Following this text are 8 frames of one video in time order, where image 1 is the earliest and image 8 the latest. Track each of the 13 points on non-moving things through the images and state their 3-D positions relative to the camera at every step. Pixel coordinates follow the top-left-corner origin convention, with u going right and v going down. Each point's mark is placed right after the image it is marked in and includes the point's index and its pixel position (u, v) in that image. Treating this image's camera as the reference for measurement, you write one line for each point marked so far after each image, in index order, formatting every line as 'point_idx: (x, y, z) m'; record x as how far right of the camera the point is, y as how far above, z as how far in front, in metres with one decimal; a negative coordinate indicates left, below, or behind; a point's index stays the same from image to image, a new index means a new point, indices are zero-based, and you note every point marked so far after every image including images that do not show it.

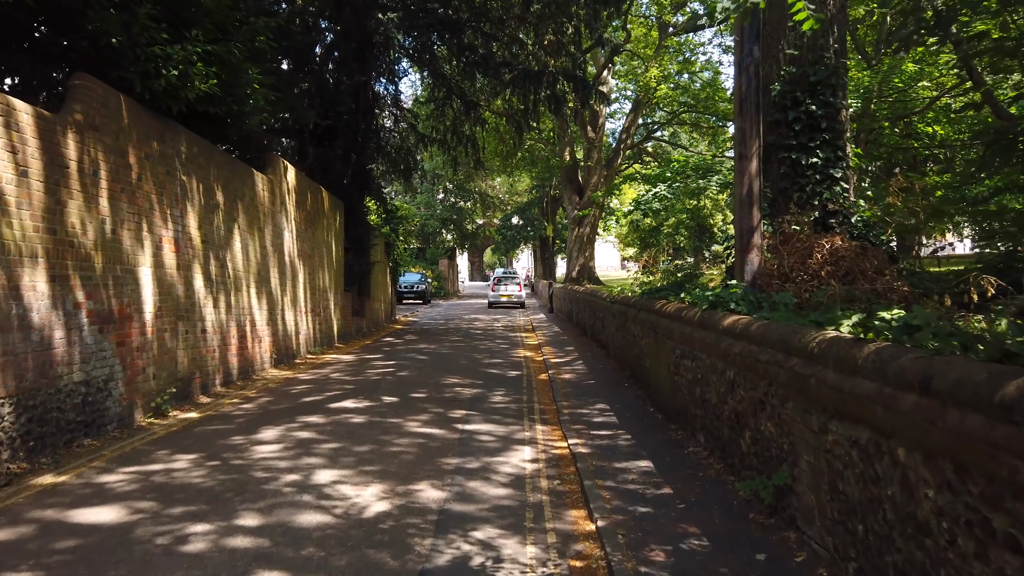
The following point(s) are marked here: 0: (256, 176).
0: (-3.9, +1.7, +11.9) m
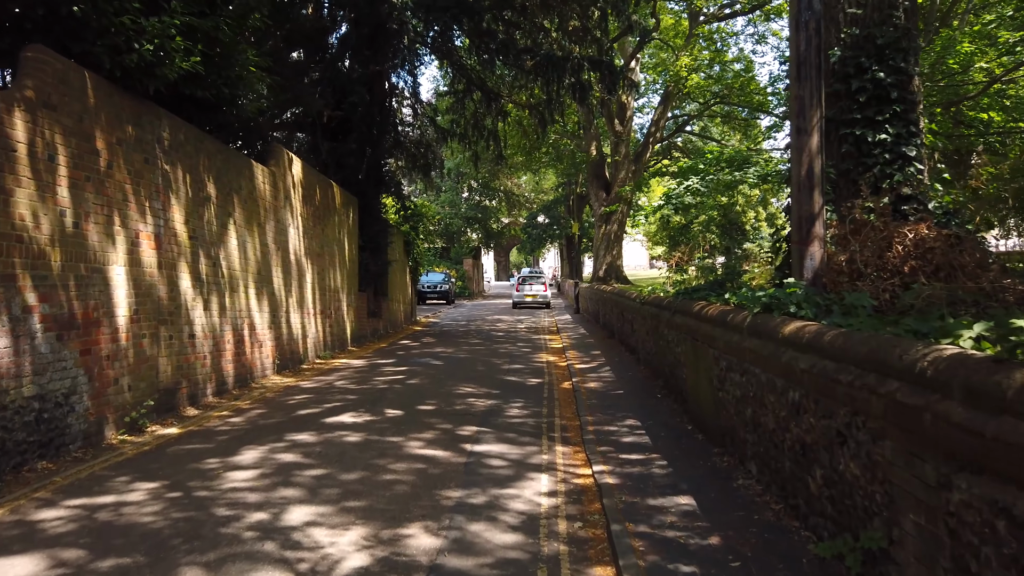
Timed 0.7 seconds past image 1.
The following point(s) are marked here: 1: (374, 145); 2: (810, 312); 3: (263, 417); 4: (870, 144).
0: (-3.6, +1.7, +11.1) m
1: (-3.3, +3.4, +18.7) m
2: (+1.8, -0.1, +4.6) m
3: (-2.6, -1.4, +8.3) m
4: (+3.0, +1.2, +6.6) m
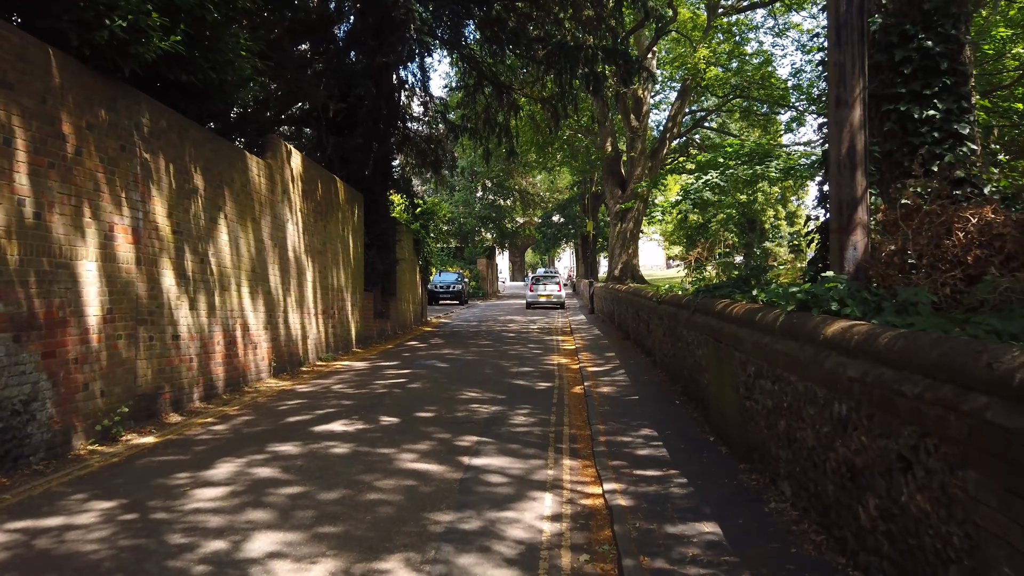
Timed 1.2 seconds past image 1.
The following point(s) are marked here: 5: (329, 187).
0: (-3.5, +1.7, +10.5) m
1: (-3.0, +3.4, +18.1) m
2: (+1.7, -0.1, +4.0) m
3: (-2.6, -1.3, +7.7) m
4: (+3.0, +1.3, +5.9) m
5: (-3.3, +1.8, +14.1) m
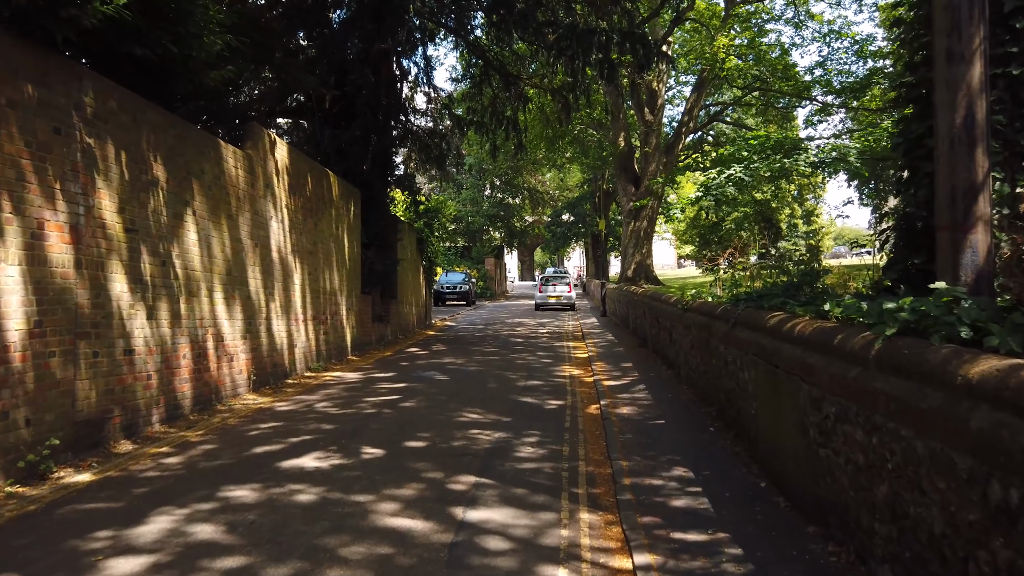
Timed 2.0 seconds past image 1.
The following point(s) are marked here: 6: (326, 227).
0: (-3.4, +1.6, +9.4) m
1: (-2.8, +3.3, +17.0) m
2: (+1.7, -0.2, +2.8) m
3: (-2.5, -1.4, +6.5) m
4: (+3.1, +1.2, +4.7) m
5: (-3.1, +1.8, +12.9) m
6: (-3.1, +1.0, +13.2) m
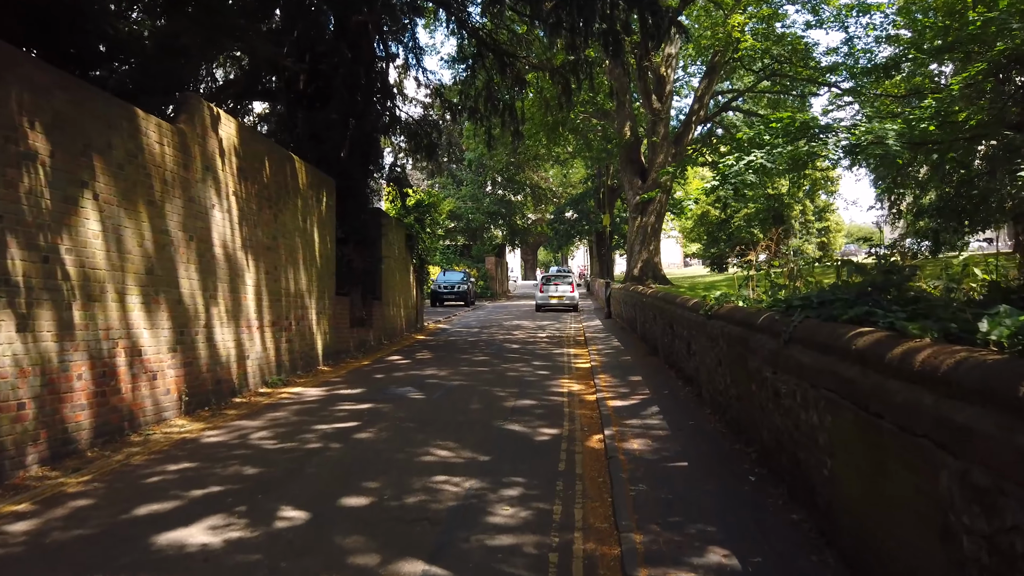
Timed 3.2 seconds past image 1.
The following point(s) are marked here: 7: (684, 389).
0: (-3.6, +1.6, +7.7) m
1: (-3.0, +3.3, +15.3) m
2: (+1.5, -0.2, +1.0) m
3: (-2.7, -1.4, +4.8) m
4: (+2.9, +1.2, +3.0) m
5: (-3.3, +1.7, +11.3) m
6: (-3.3, +1.0, +11.5) m
7: (+1.9, -1.1, +8.9) m
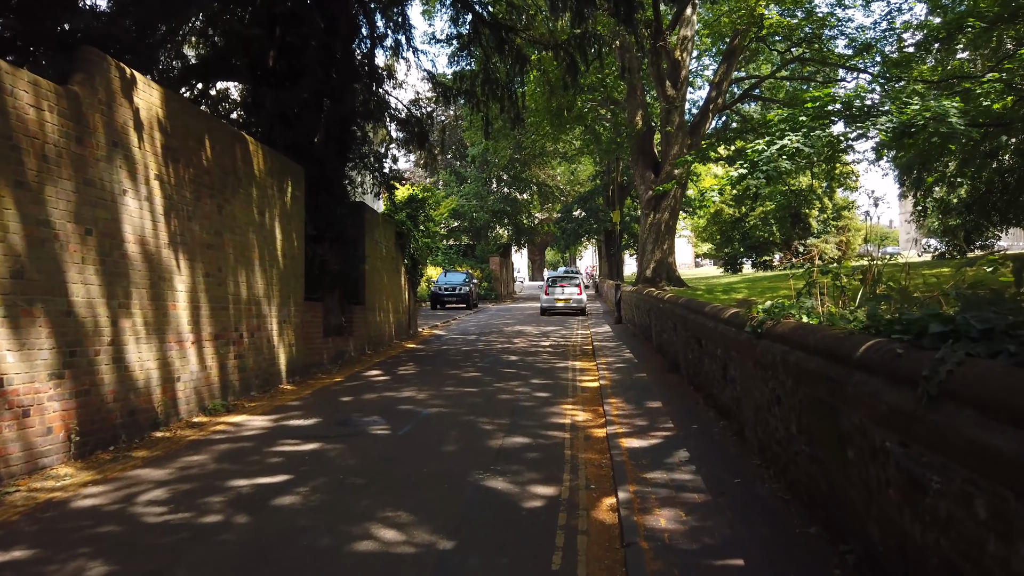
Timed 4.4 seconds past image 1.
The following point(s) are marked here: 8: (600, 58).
0: (-3.7, +1.6, +5.8) m
1: (-3.0, +3.3, +13.4) m
2: (+1.3, -0.3, -0.9) m
3: (-2.8, -1.5, +3.0) m
4: (+2.7, +1.1, +1.1) m
5: (-3.4, +1.7, +9.4) m
6: (-3.3, +0.9, +9.7) m
7: (+1.8, -1.2, +7.0) m
8: (+1.8, +4.7, +16.2) m
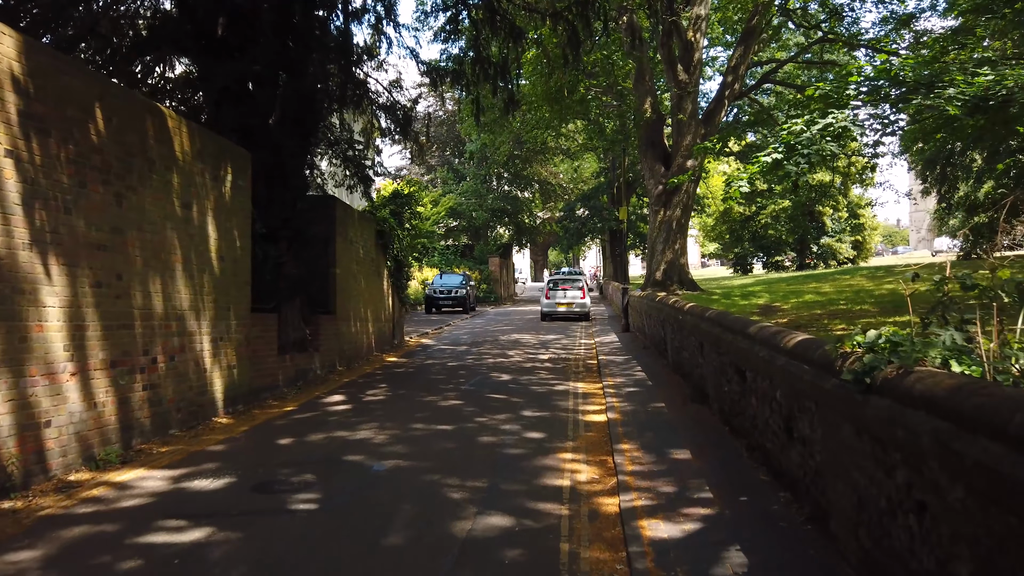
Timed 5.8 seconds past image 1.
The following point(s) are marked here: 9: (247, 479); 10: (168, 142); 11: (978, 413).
0: (-3.9, +1.4, +3.8) m
1: (-3.1, +3.1, +11.4) m
2: (+1.1, -0.4, -2.9) m
3: (-3.0, -1.6, +1.0) m
4: (+2.5, +1.0, -1.0) m
5: (-3.5, +1.6, +7.4) m
6: (-3.5, +0.8, +7.6) m
7: (+1.7, -1.3, +4.9) m
8: (+1.7, +4.6, +14.2) m
9: (-2.0, -1.5, +6.0) m
10: (-3.5, +1.5, +8.0) m
11: (+1.5, -0.4, +2.5) m
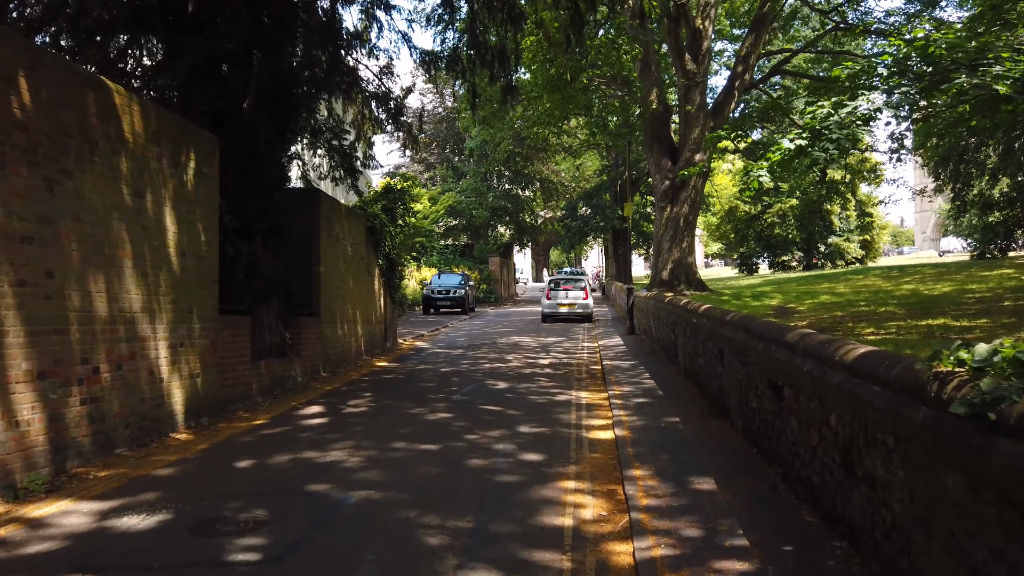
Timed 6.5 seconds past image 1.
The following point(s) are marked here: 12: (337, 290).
0: (-3.9, +1.5, +2.8) m
1: (-3.2, +3.1, +10.4) m
2: (+1.1, -0.4, -3.9) m
3: (-3.1, -1.6, 0.0) m
4: (+2.4, +1.0, -2.0) m
5: (-3.6, +1.6, +6.4) m
6: (-3.5, +0.8, +6.7) m
7: (+1.6, -1.3, +4.0) m
8: (+1.6, +4.6, +13.2) m
9: (-2.0, -1.5, +5.0) m
10: (-3.5, +1.5, +7.0) m
11: (+1.4, -0.4, +1.5) m
12: (-3.0, 0.0, +13.5) m
